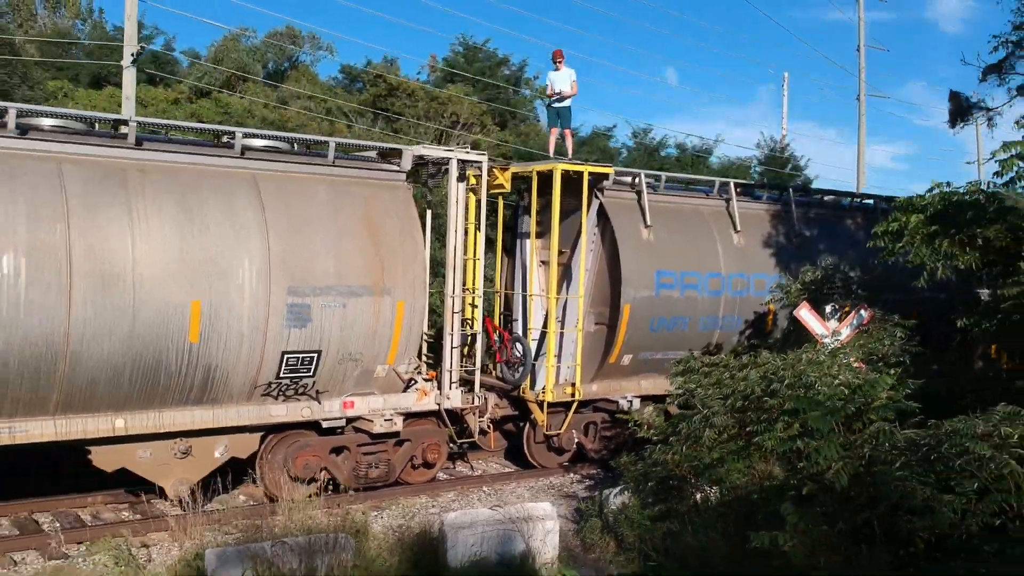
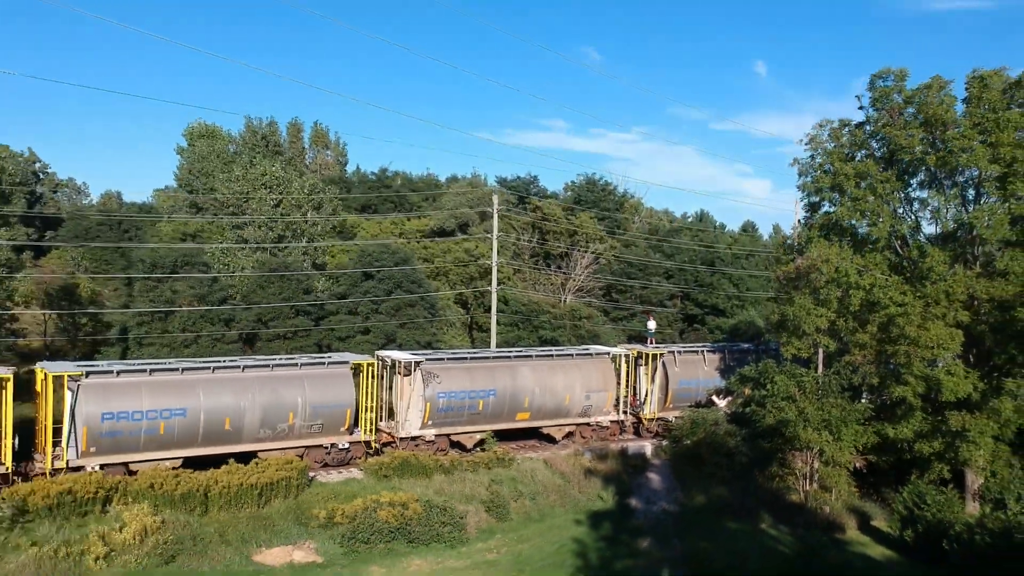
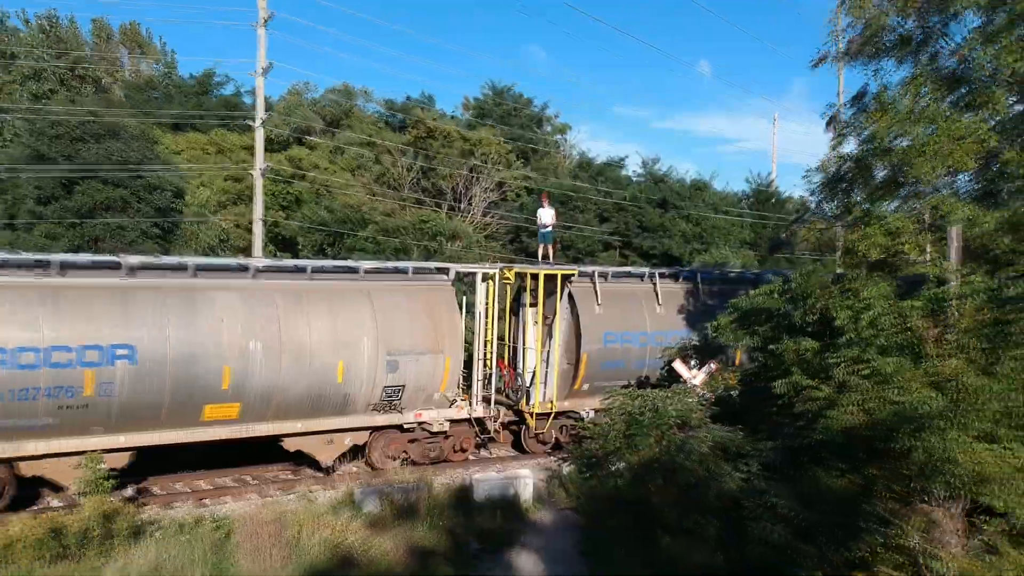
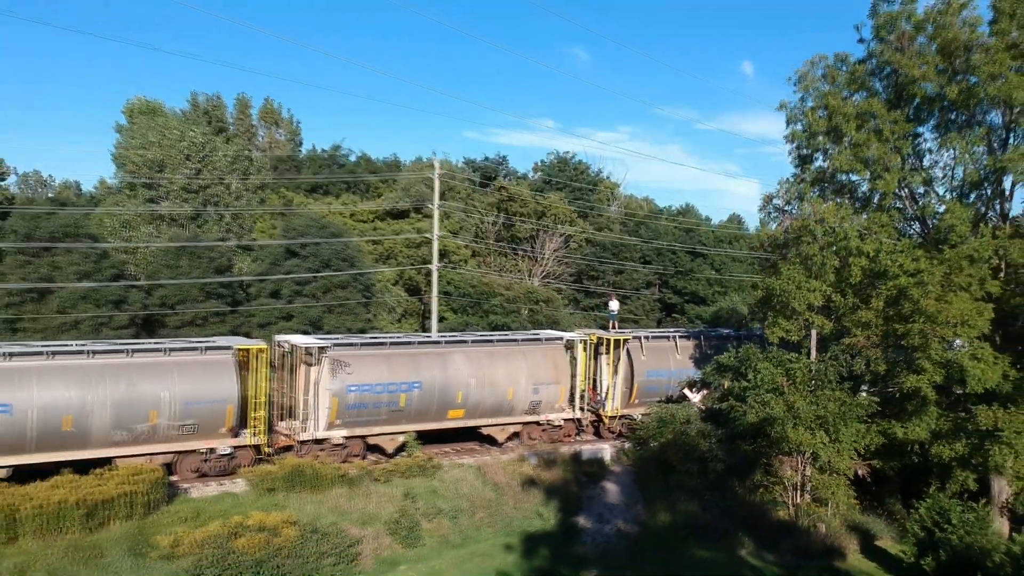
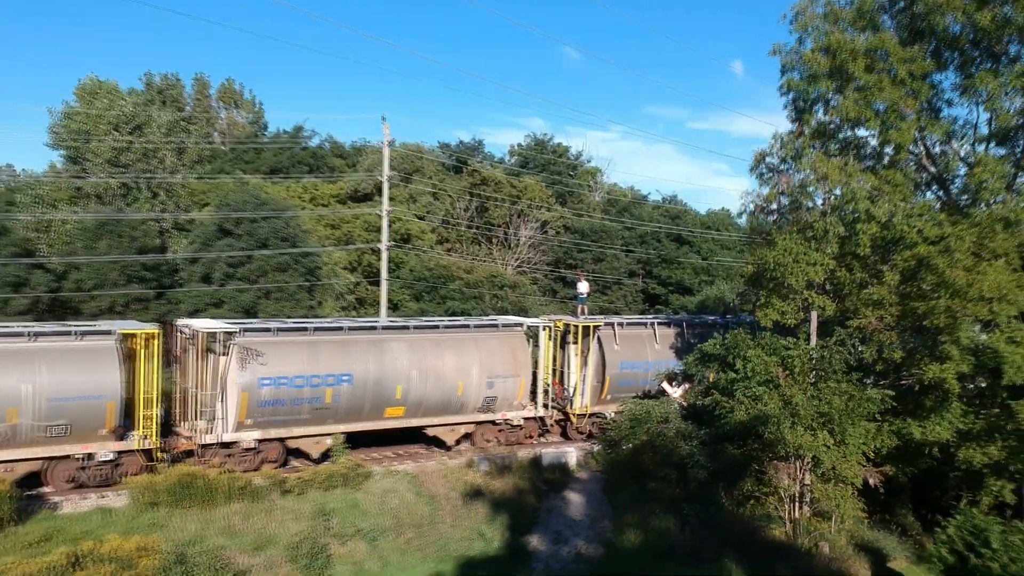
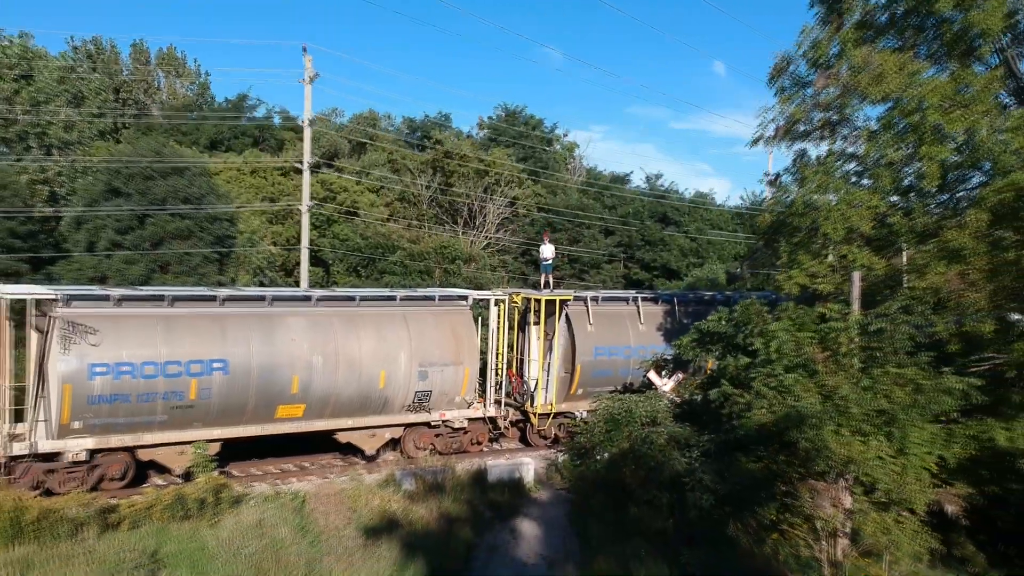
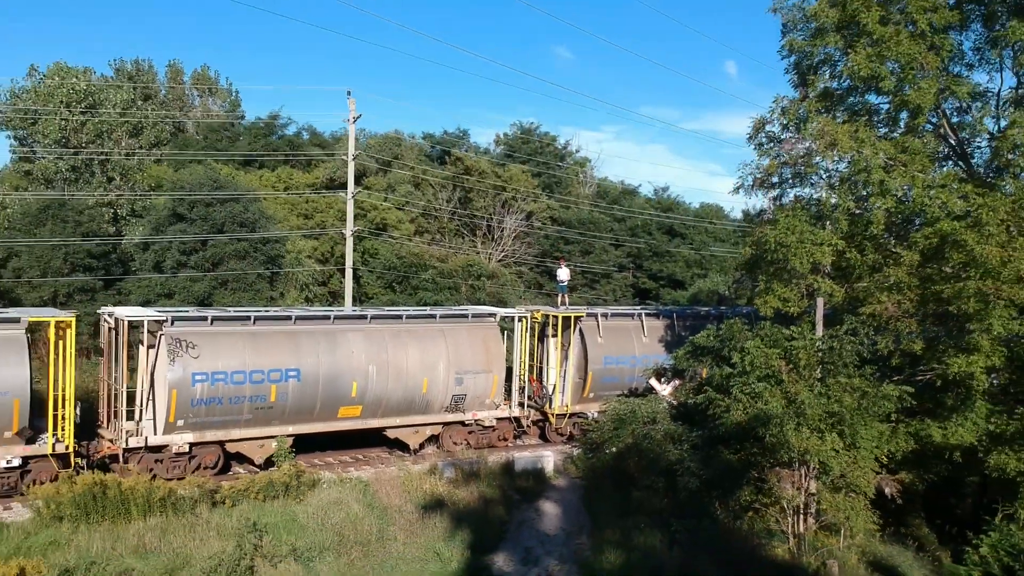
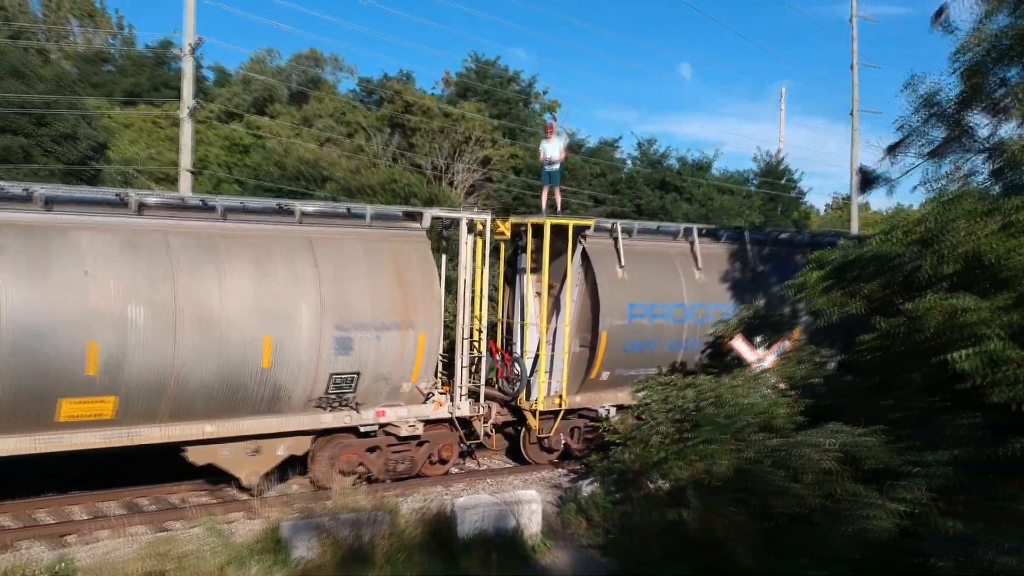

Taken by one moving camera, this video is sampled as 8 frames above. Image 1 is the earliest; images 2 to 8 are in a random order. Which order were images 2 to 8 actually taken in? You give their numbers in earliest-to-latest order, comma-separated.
8, 3, 6, 7, 5, 4, 2
